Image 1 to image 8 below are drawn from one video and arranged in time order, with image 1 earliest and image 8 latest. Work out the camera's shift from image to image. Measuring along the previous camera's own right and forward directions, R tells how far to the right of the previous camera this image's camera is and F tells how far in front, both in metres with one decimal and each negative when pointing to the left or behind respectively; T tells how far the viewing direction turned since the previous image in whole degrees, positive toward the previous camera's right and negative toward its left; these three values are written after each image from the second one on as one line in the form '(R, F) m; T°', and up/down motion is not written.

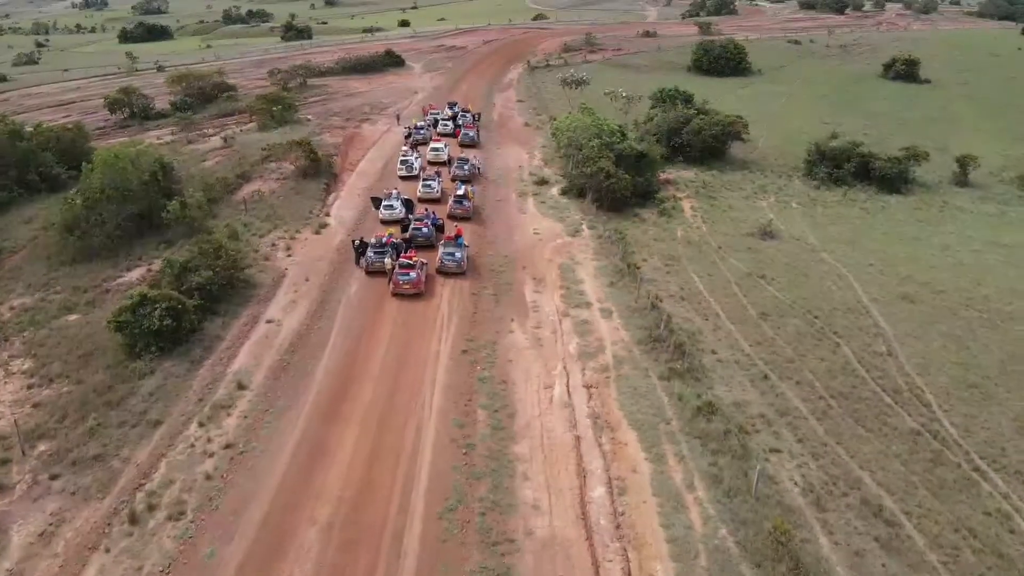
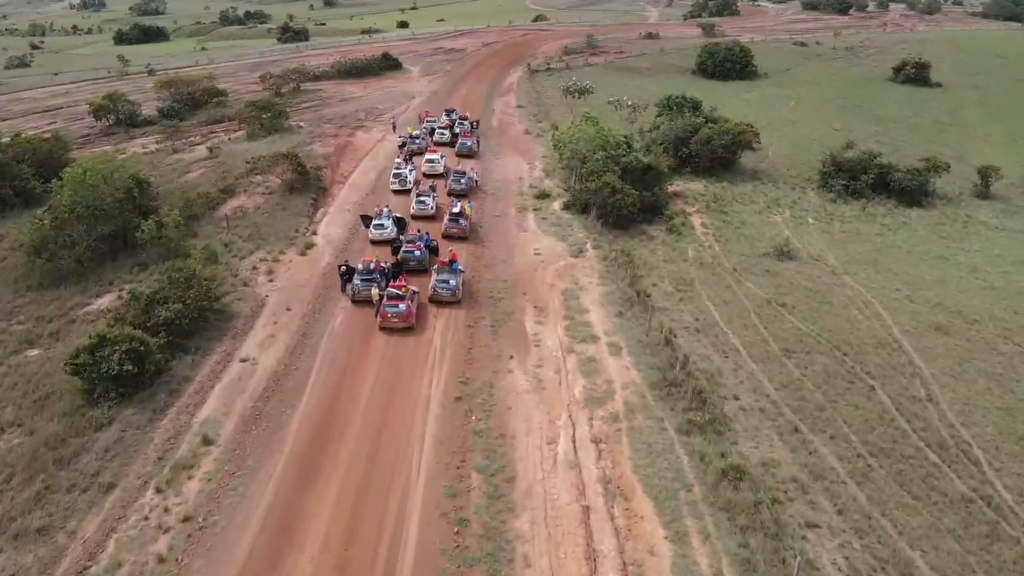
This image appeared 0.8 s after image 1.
(0.0, +2.7) m; 0°
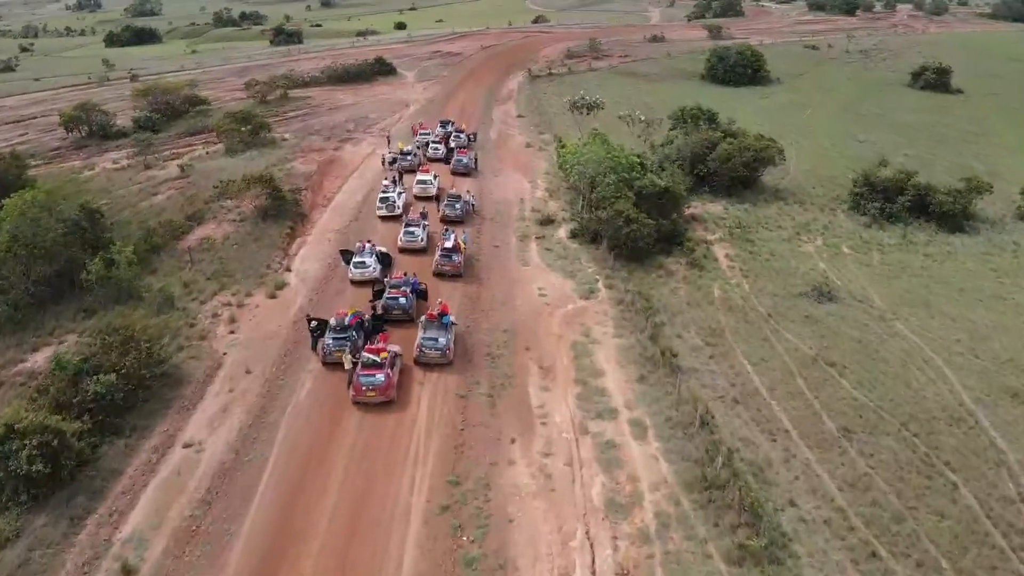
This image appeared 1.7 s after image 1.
(0.0, +4.8) m; 0°
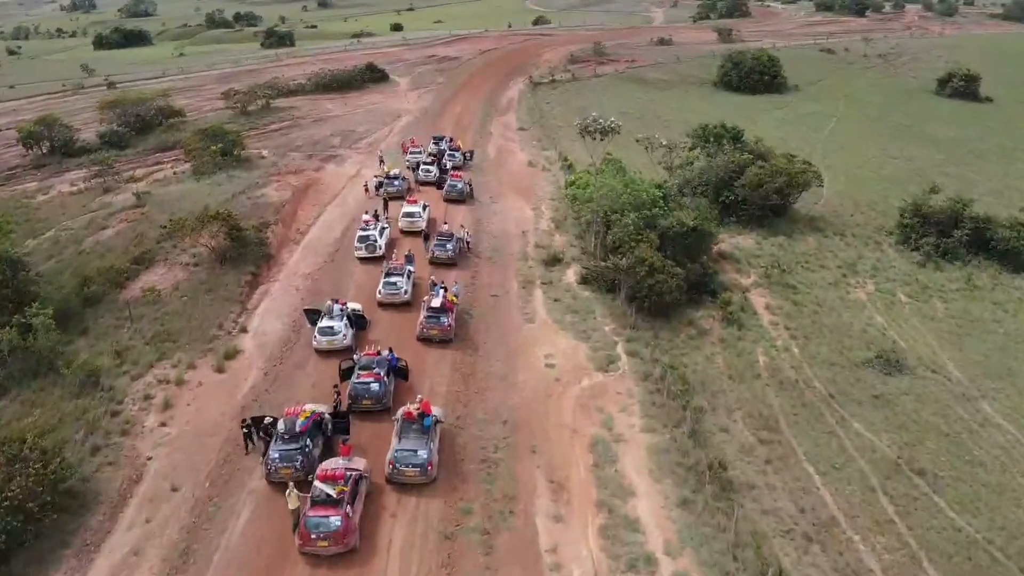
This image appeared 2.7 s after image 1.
(-0.1, +5.9) m; 0°
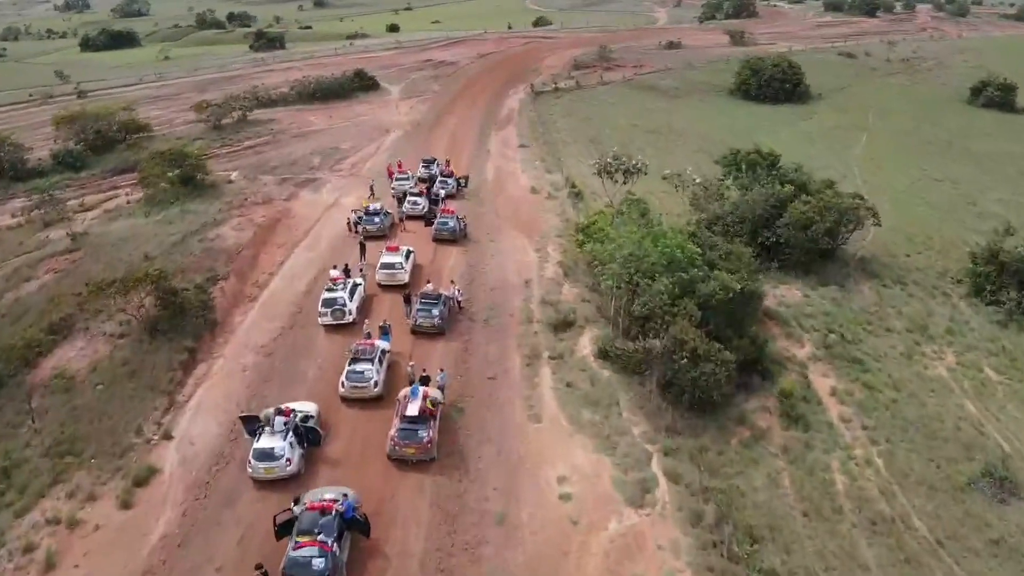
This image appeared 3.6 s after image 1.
(-0.1, +6.6) m; 0°
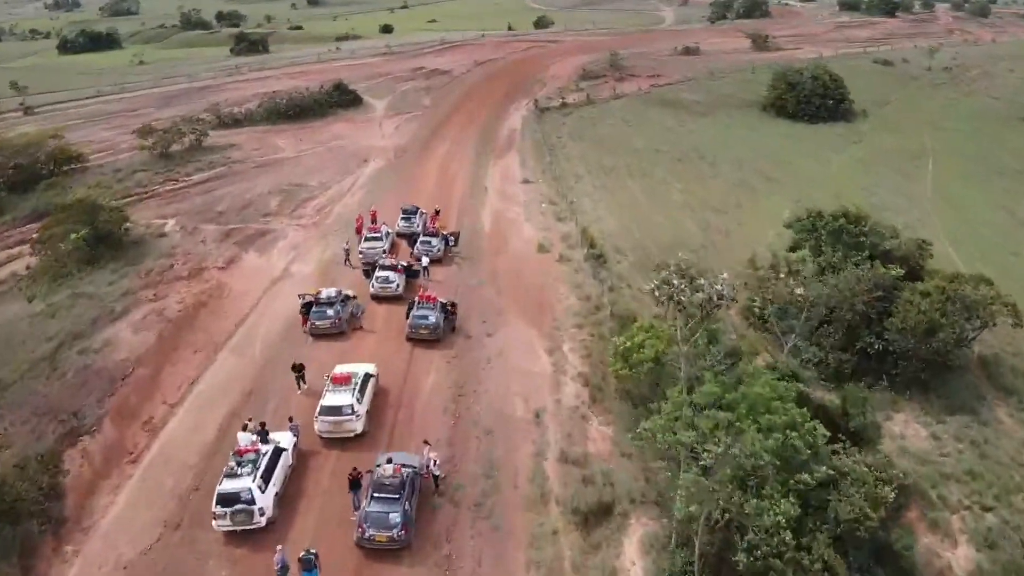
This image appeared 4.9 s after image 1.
(-0.2, +10.3) m; 0°
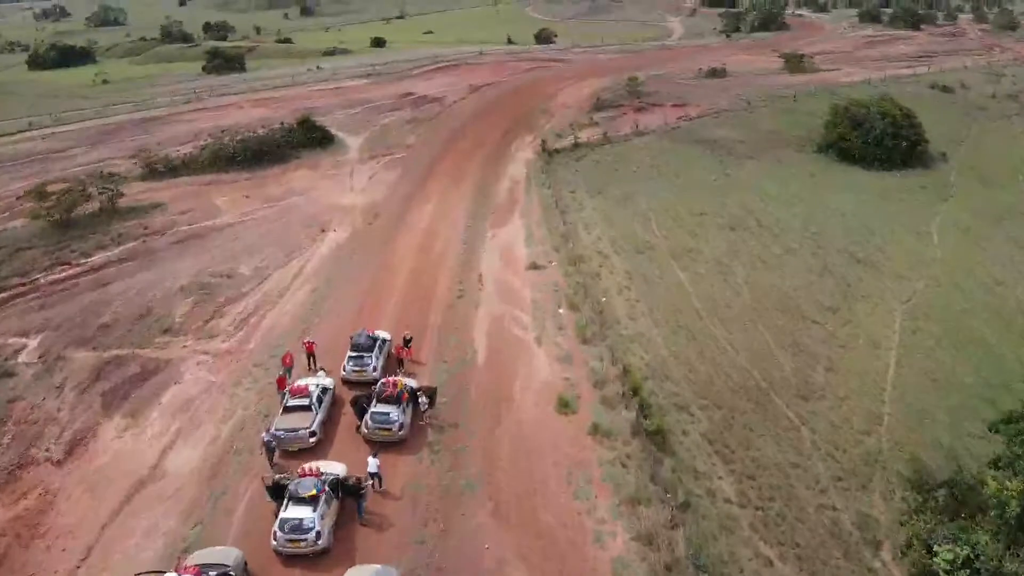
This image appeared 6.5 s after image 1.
(-0.3, +13.2) m; 0°
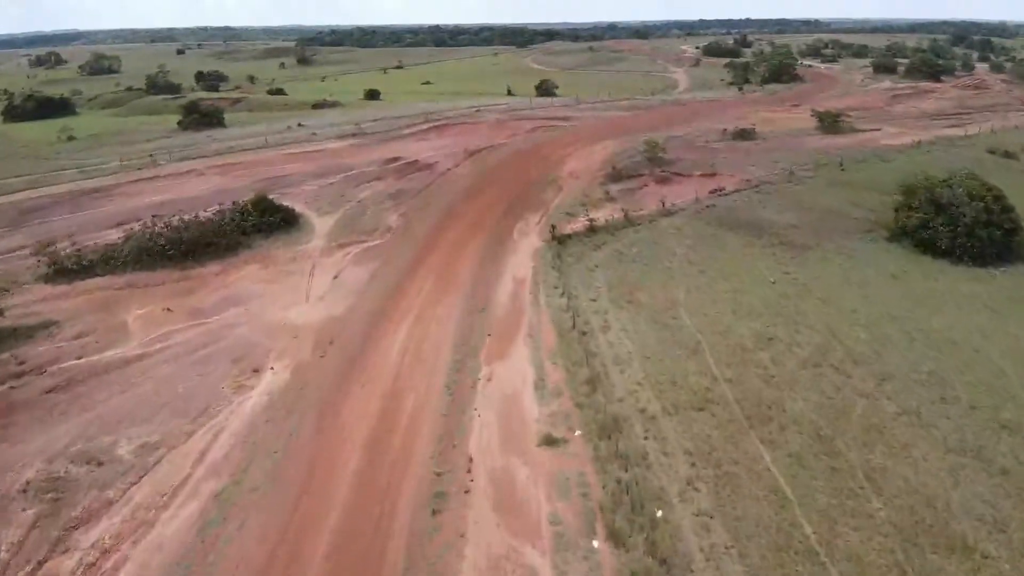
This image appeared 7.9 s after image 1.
(-0.3, +11.7) m; 0°
